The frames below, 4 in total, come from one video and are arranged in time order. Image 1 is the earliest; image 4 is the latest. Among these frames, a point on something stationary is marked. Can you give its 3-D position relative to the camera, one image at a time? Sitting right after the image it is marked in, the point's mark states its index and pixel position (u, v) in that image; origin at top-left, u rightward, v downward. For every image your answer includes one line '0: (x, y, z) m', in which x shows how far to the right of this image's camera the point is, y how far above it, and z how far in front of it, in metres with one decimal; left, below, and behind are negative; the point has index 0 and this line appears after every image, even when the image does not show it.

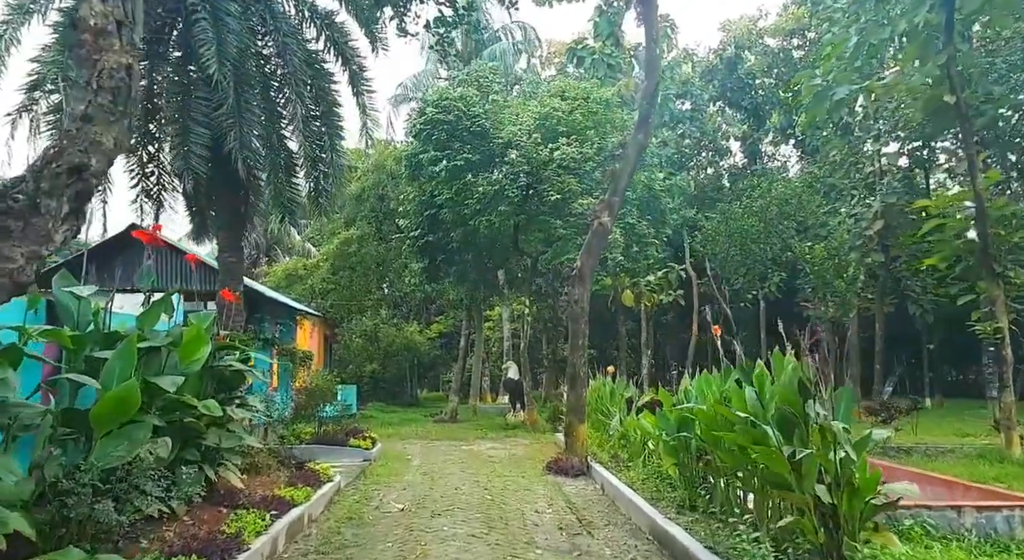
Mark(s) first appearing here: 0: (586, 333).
0: (+0.9, -0.6, +9.2) m
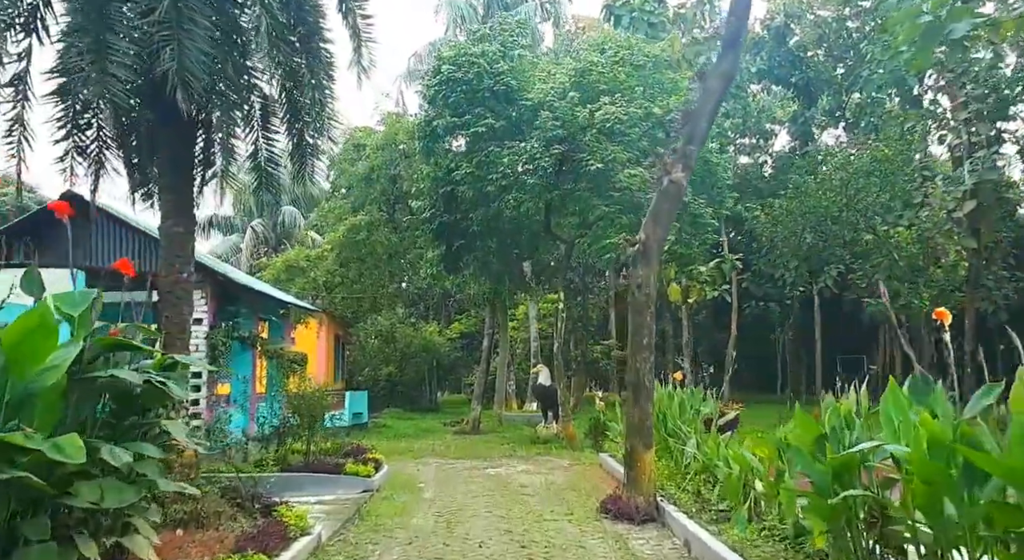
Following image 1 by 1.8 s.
0: (+1.3, -0.4, +6.9) m
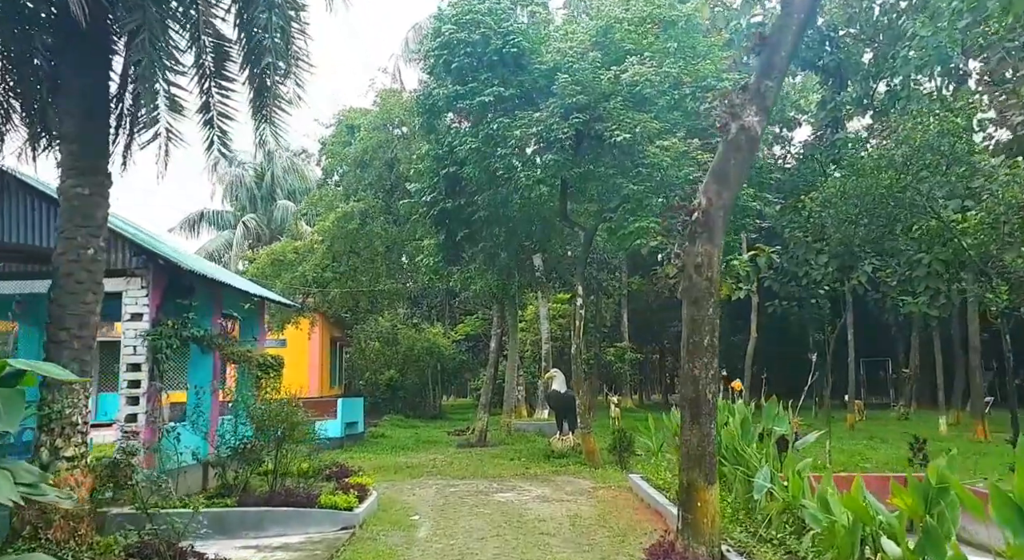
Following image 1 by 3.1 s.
0: (+1.4, -0.3, +5.2) m
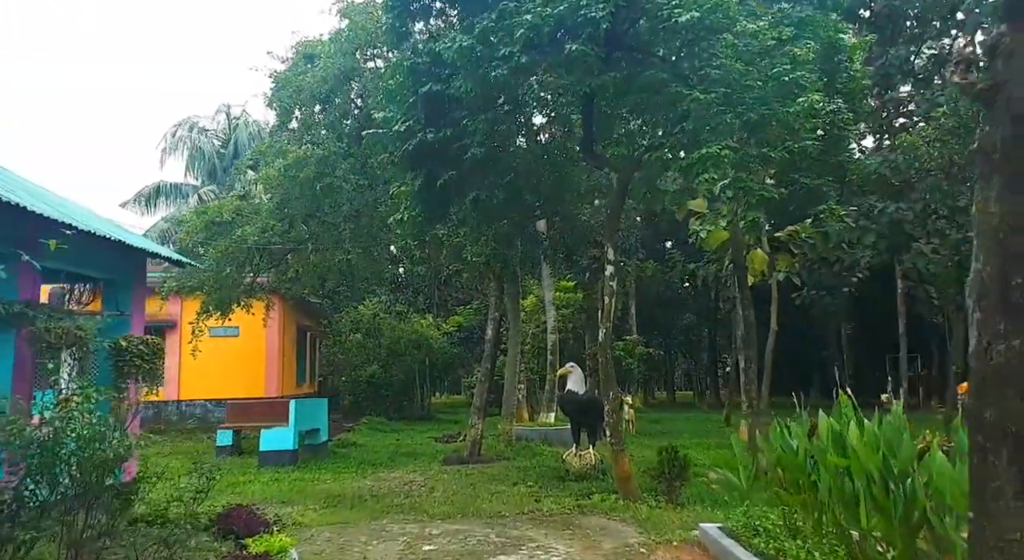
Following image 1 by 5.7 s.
0: (+1.5, +0.1, +2.0) m
